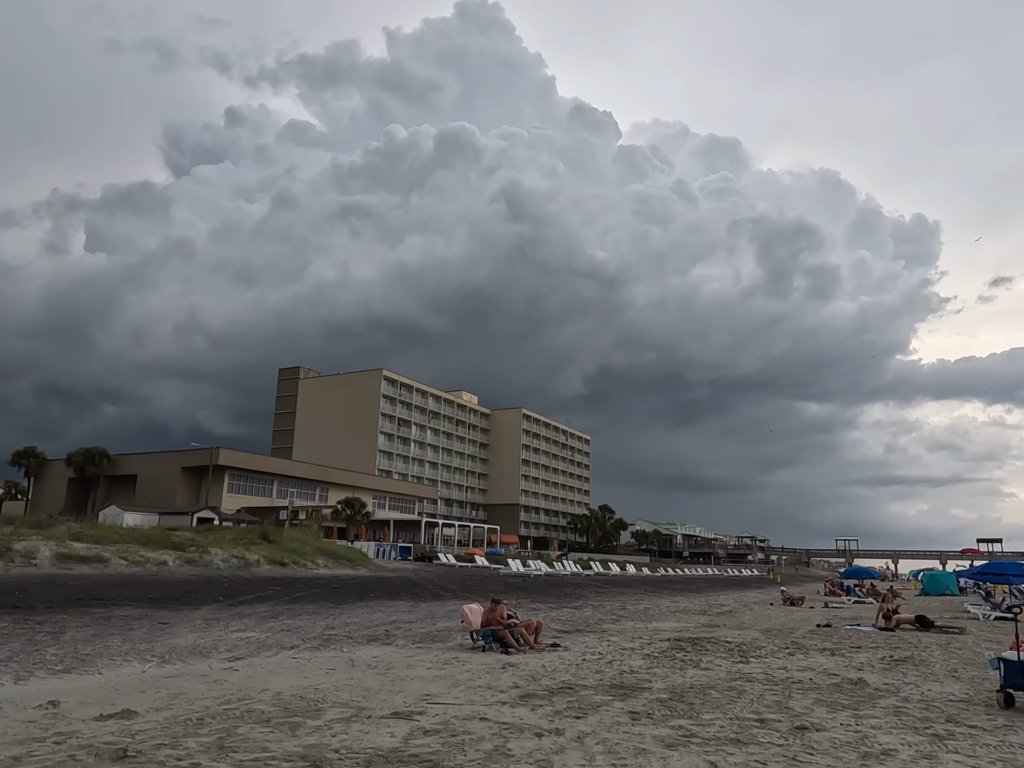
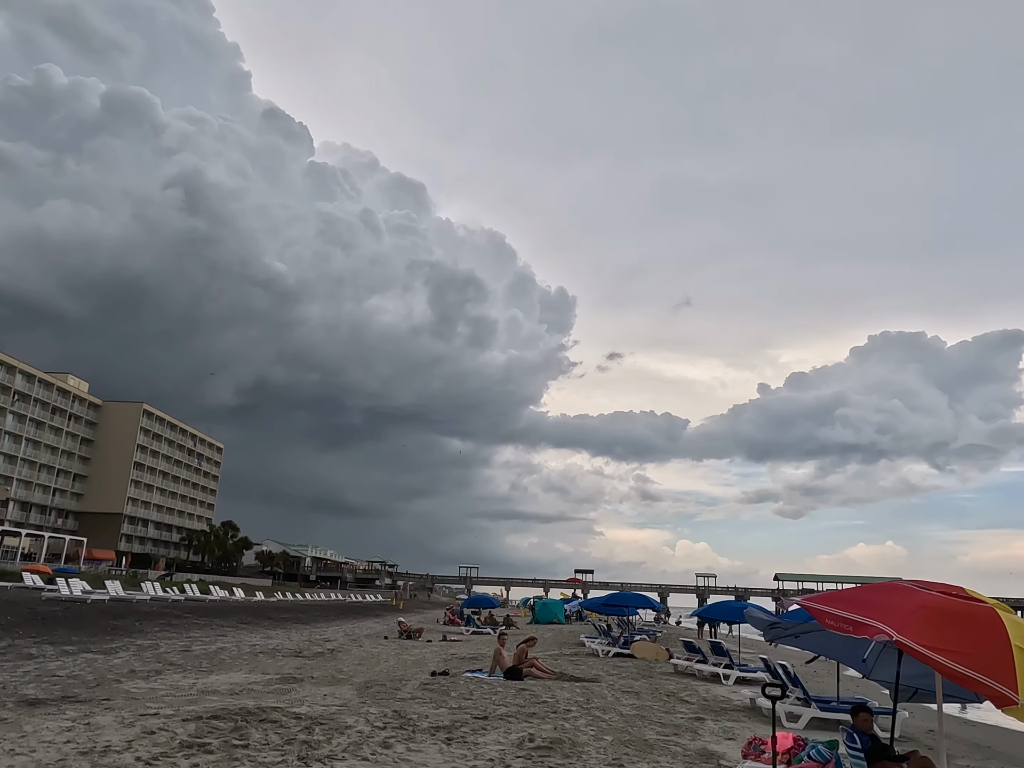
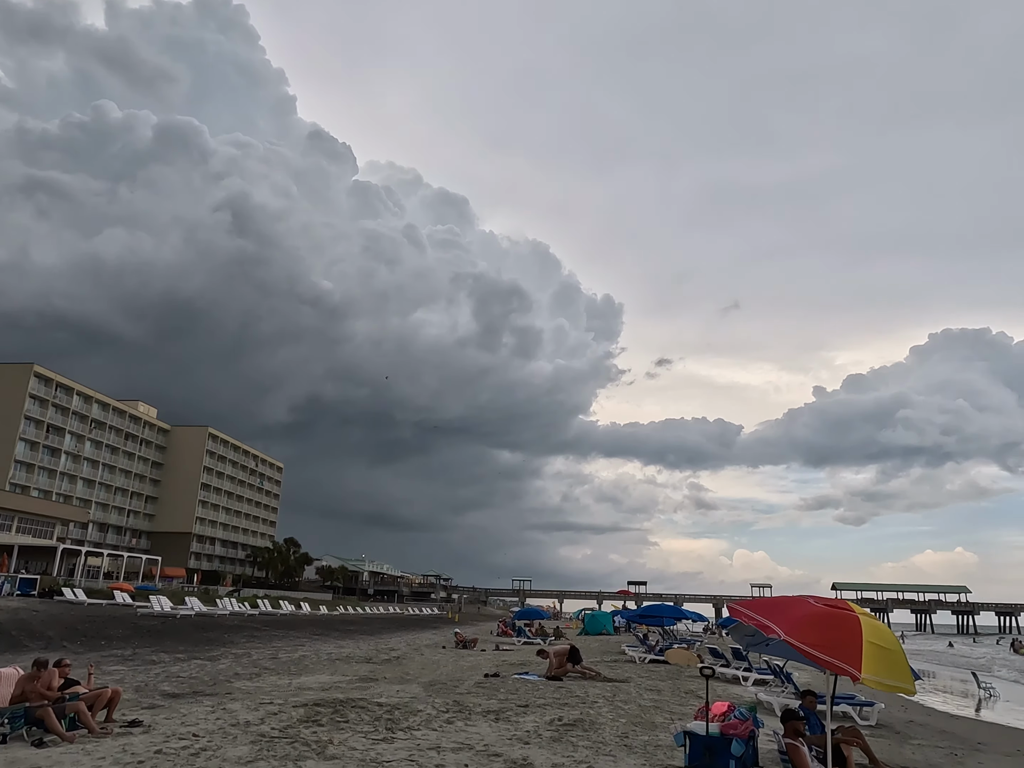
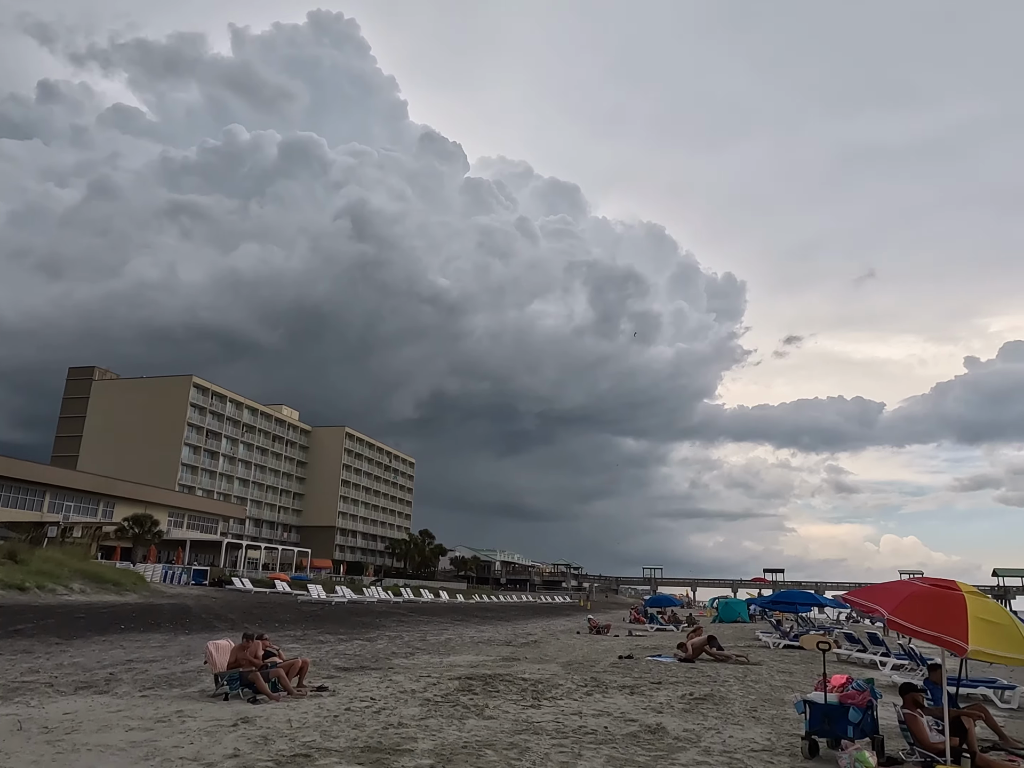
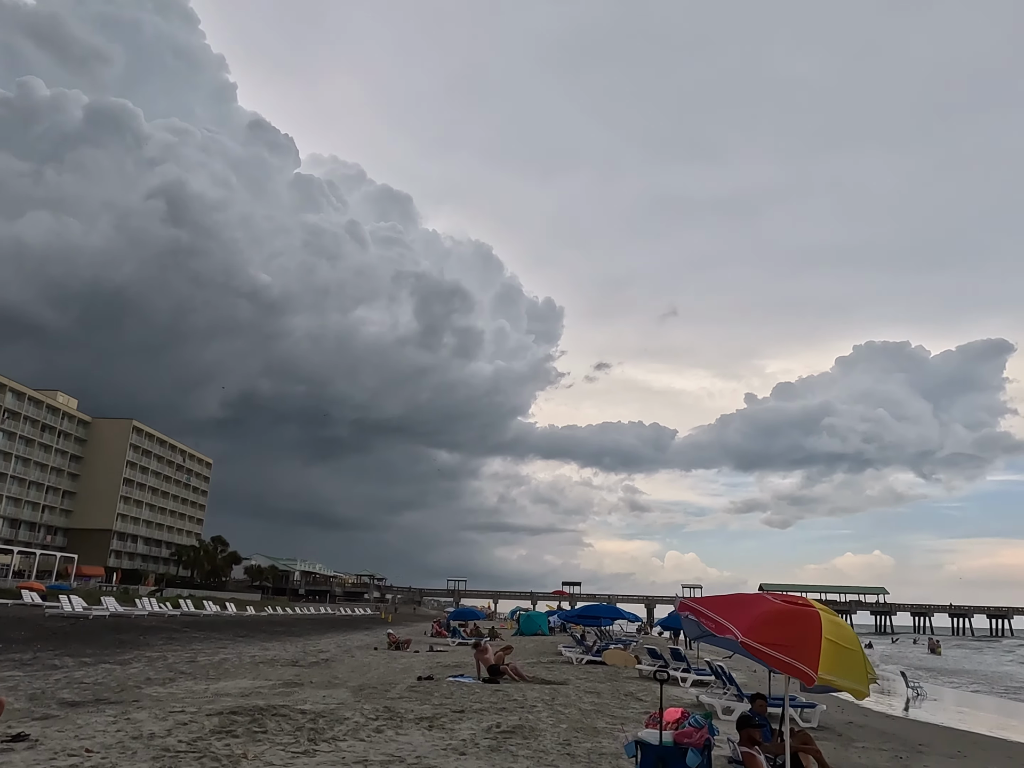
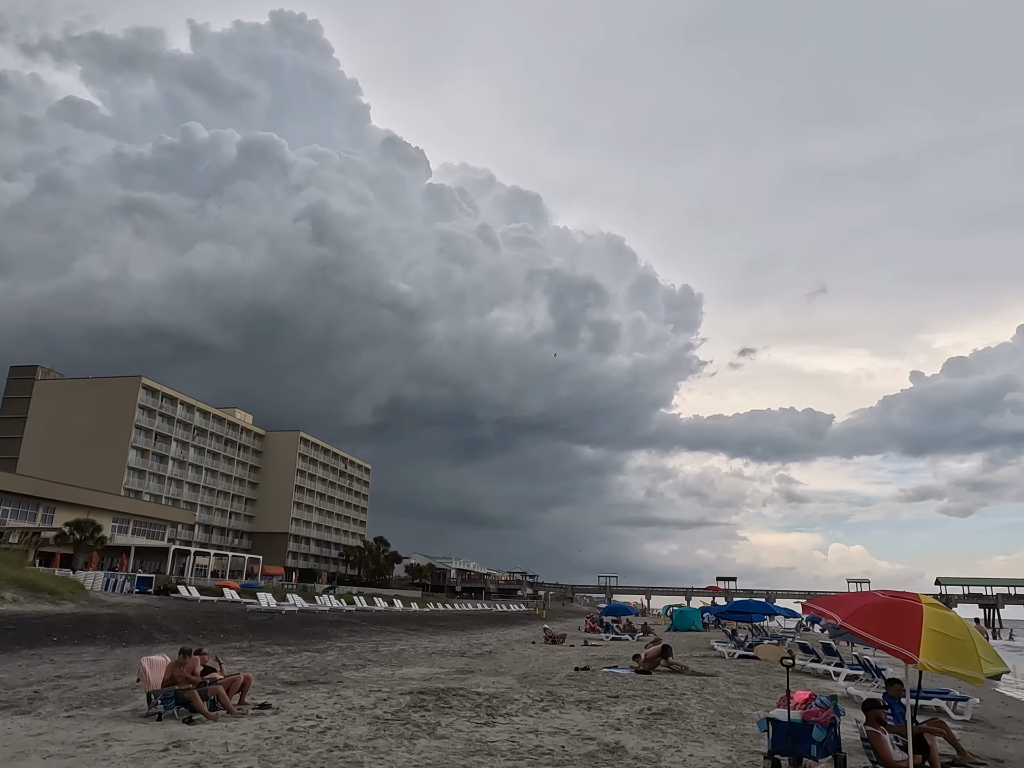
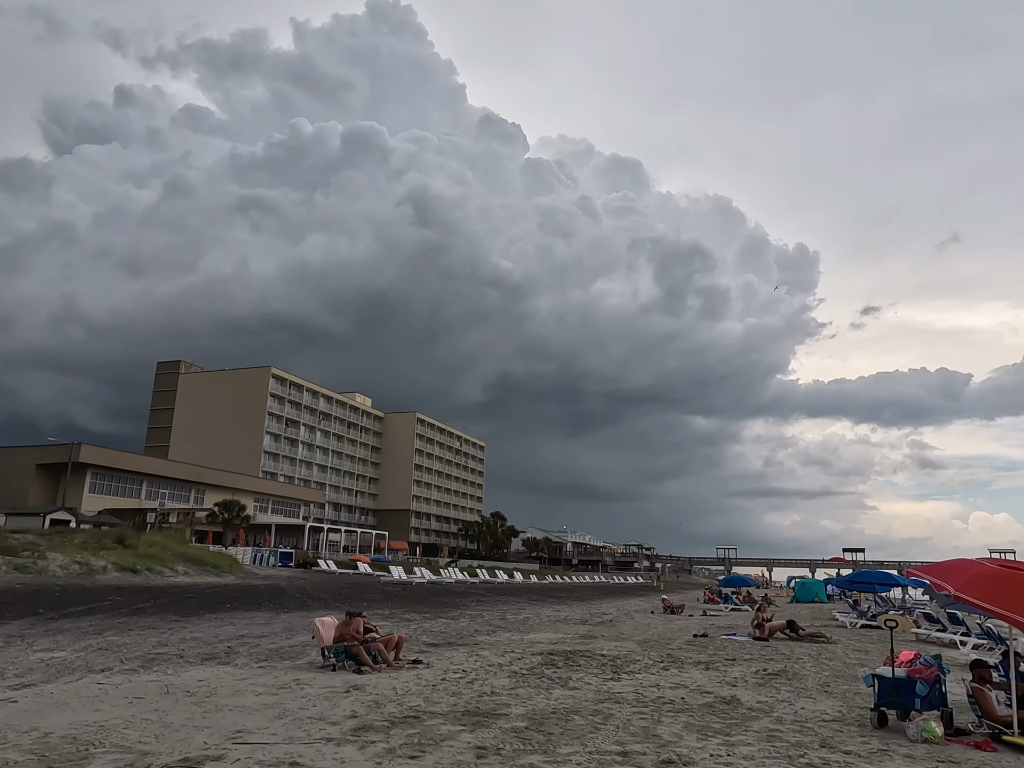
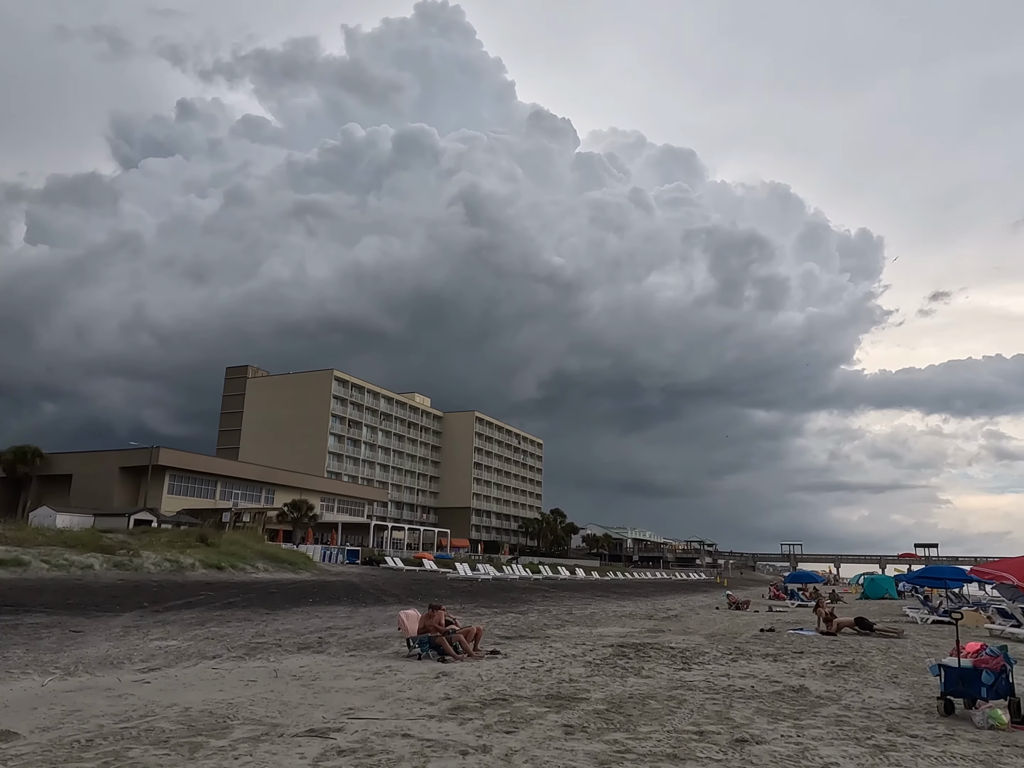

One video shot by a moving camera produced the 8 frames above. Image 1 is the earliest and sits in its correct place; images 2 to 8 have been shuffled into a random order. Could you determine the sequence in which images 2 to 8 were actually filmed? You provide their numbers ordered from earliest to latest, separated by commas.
8, 7, 4, 6, 3, 5, 2
